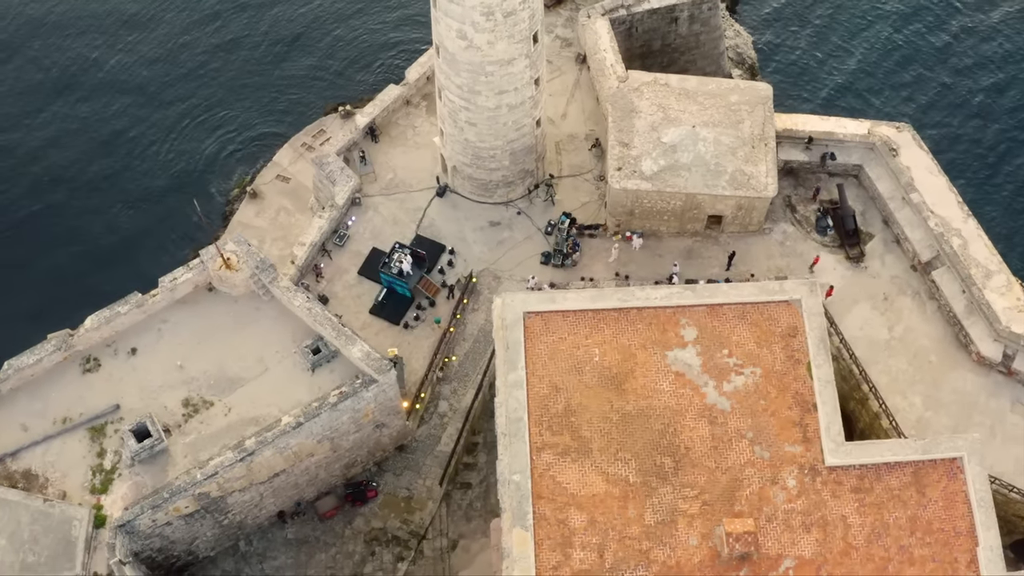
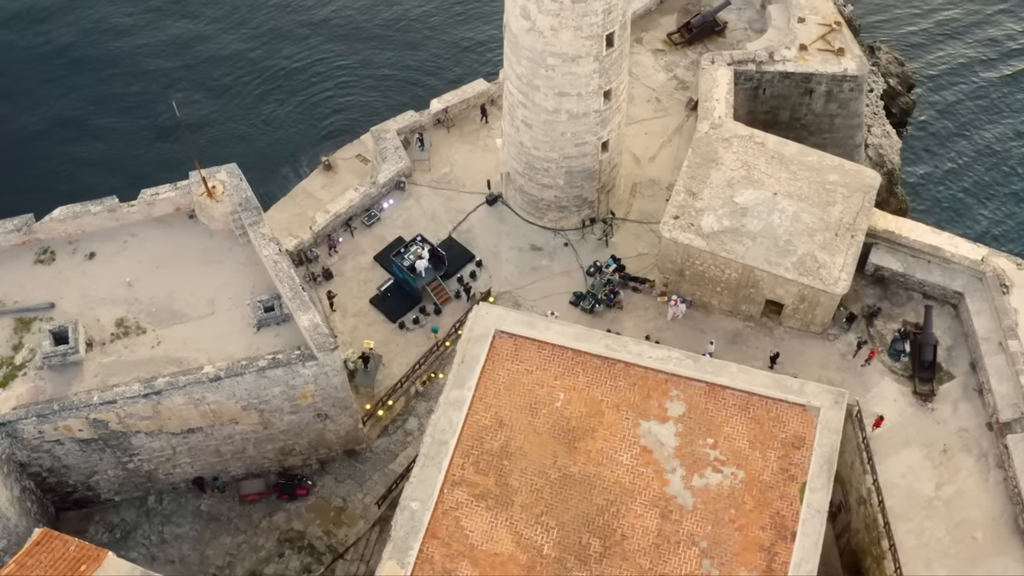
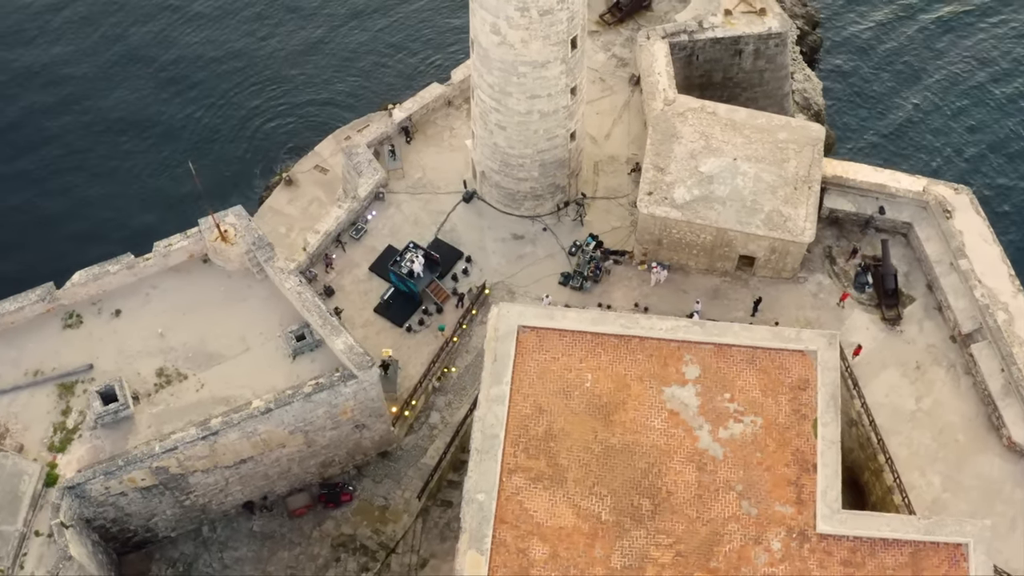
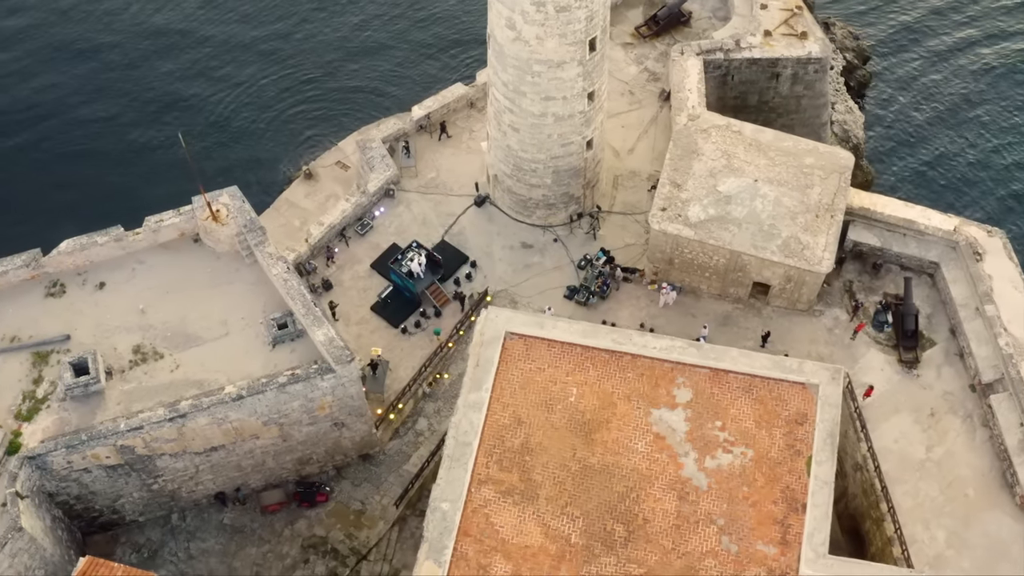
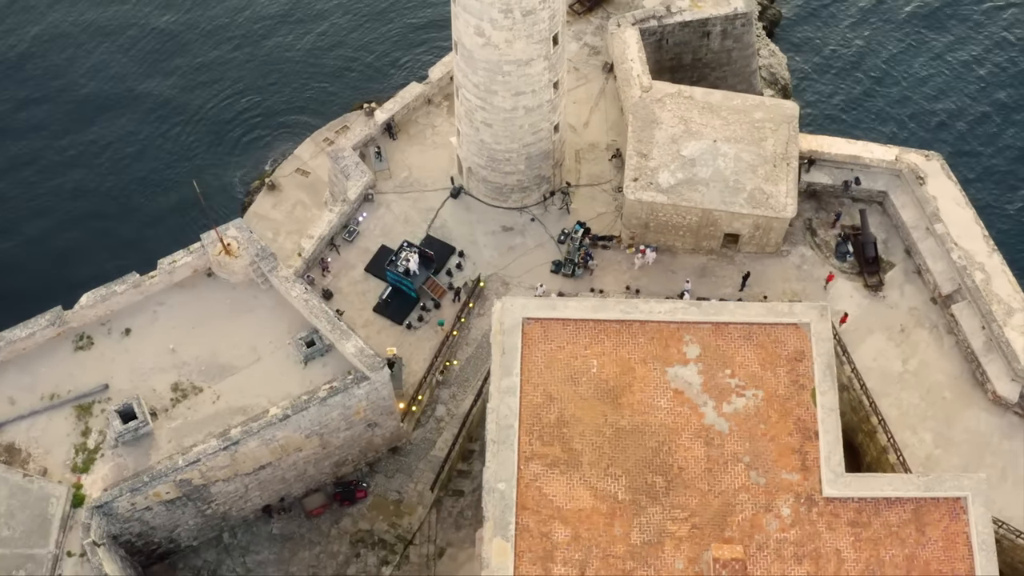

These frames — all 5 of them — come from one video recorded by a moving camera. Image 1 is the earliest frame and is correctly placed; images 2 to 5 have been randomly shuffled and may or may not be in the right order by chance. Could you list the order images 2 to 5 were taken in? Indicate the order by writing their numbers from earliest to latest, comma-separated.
5, 3, 4, 2
